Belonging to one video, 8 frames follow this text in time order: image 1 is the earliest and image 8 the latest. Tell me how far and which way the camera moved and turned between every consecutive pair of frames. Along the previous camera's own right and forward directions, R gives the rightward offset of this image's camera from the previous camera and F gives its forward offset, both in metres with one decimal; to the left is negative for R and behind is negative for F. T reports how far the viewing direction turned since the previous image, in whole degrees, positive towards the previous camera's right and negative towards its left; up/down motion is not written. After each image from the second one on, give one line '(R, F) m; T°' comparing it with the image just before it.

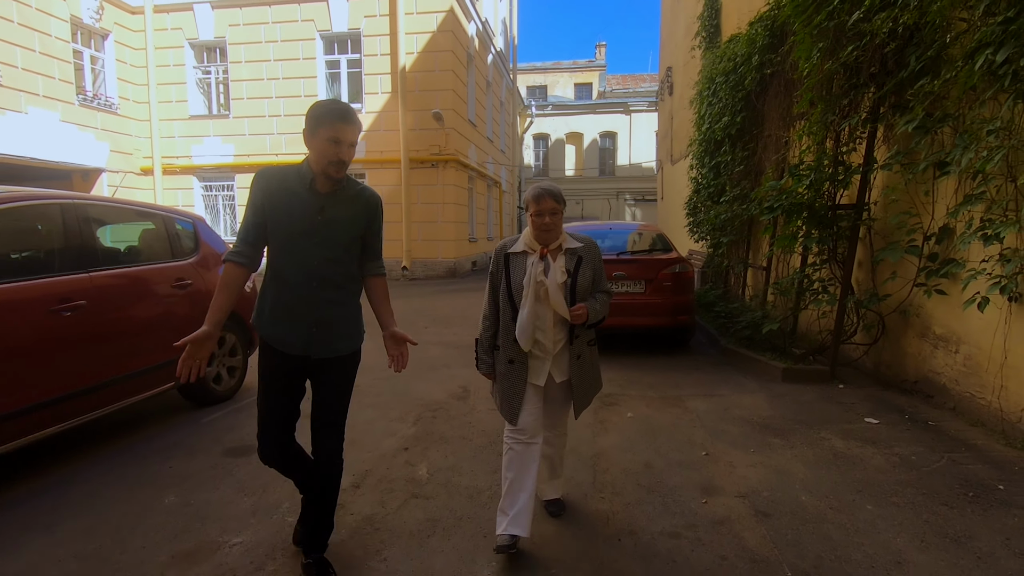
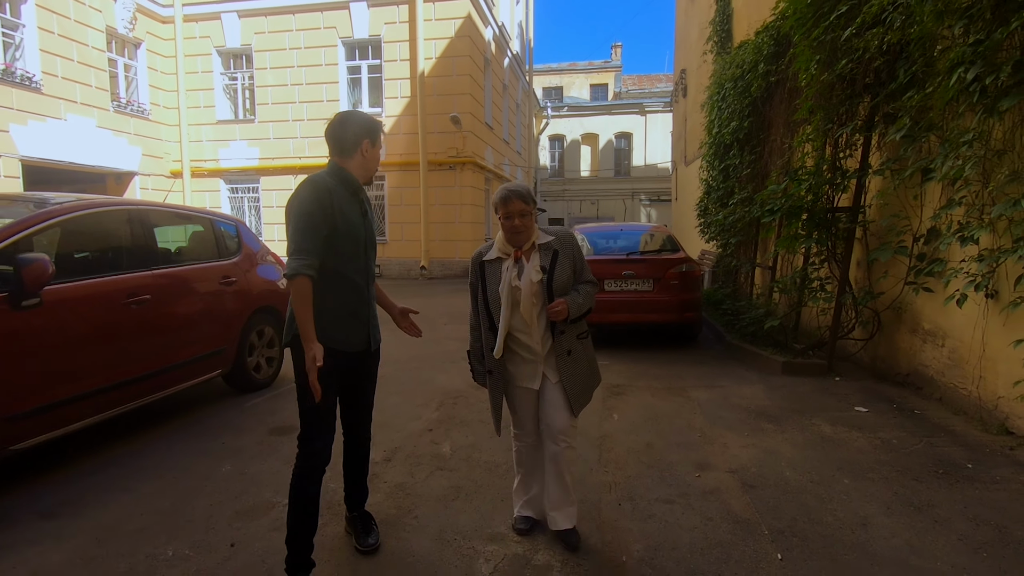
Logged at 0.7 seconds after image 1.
(0.0, -0.4) m; -2°
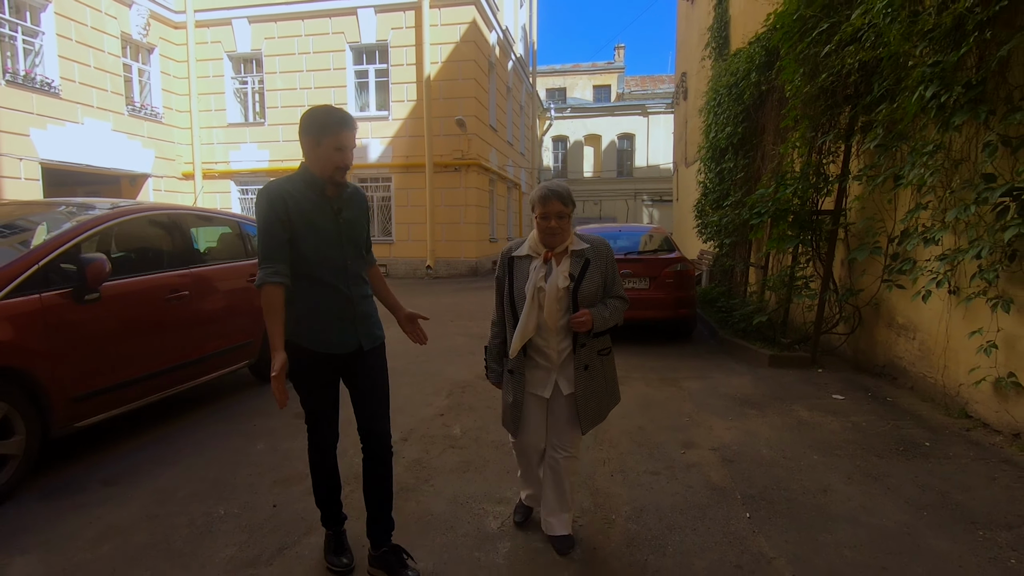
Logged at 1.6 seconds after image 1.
(0.0, -0.4) m; 0°
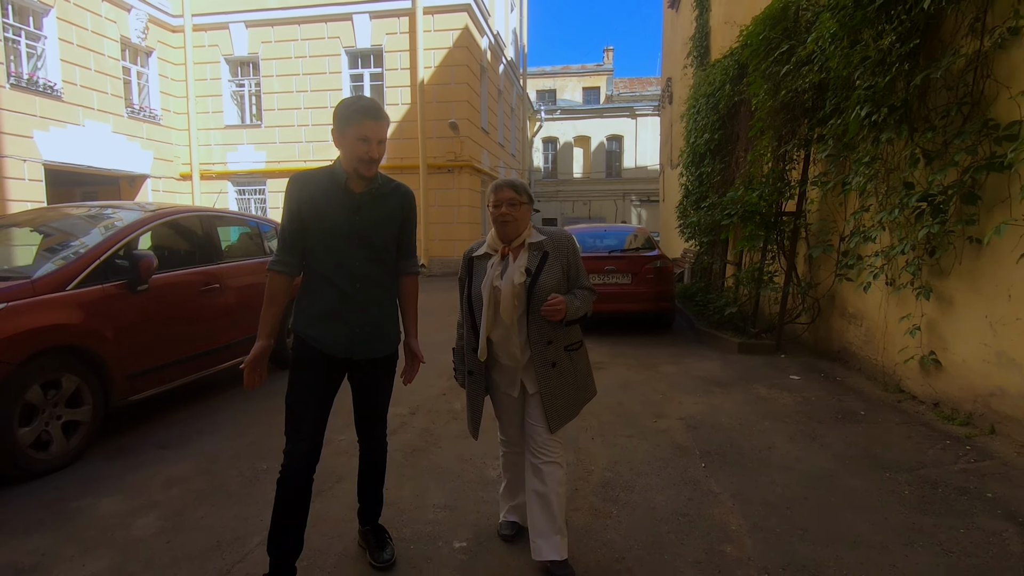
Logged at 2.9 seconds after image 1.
(0.0, -0.6) m; +1°
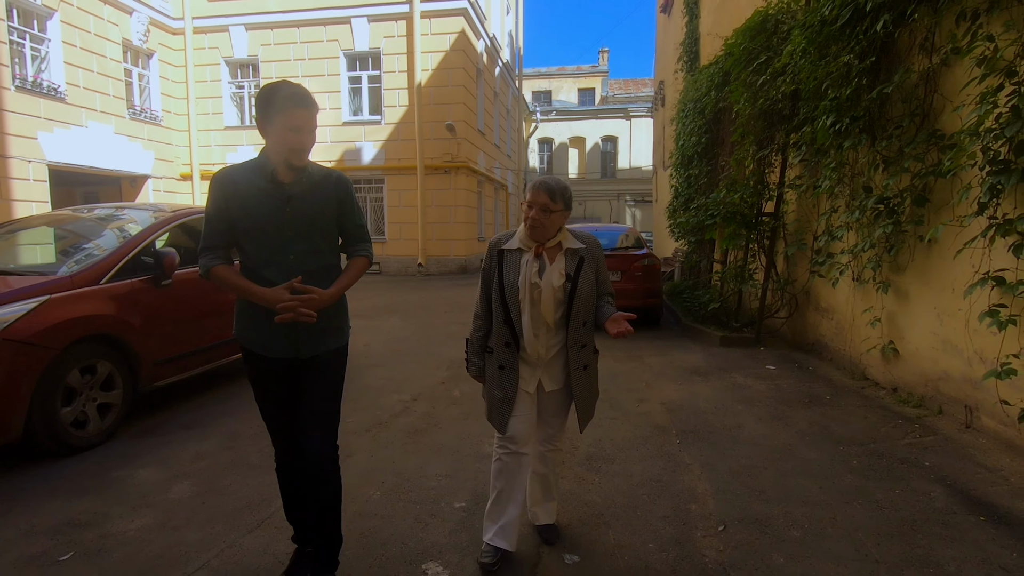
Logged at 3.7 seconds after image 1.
(0.0, -0.4) m; 0°
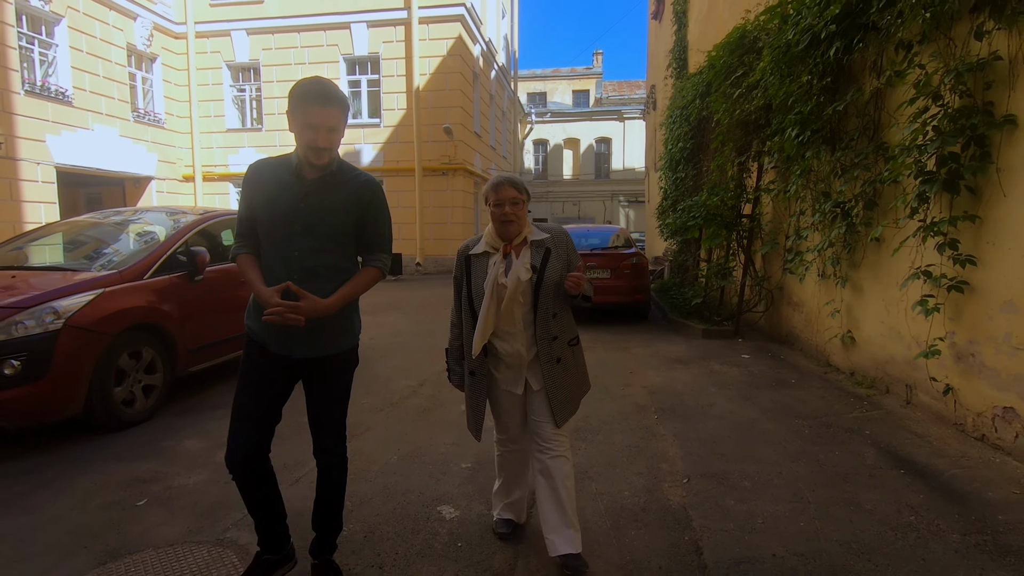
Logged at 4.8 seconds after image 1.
(0.0, -0.5) m; 0°
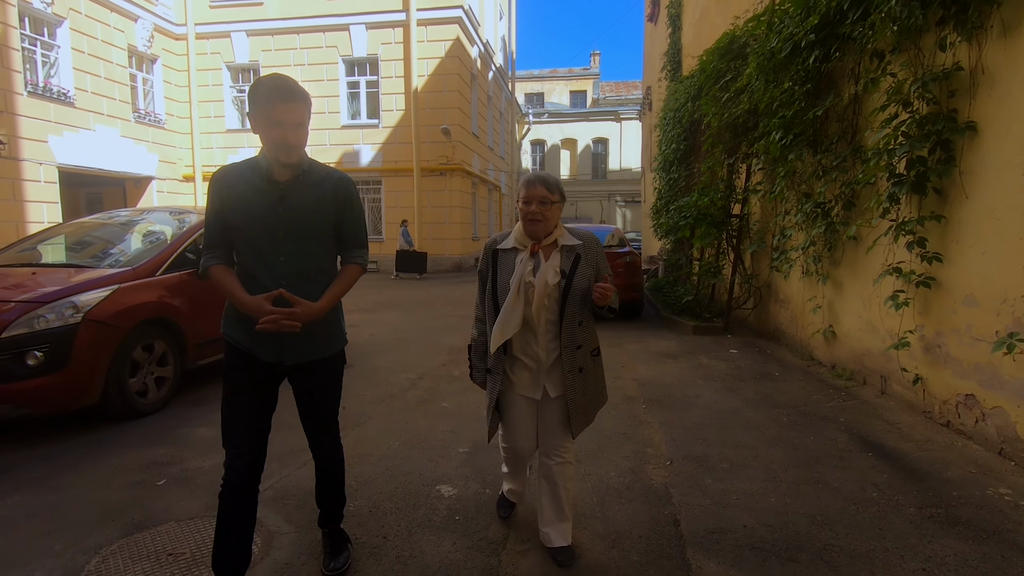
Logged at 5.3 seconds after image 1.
(0.0, -0.2) m; 0°
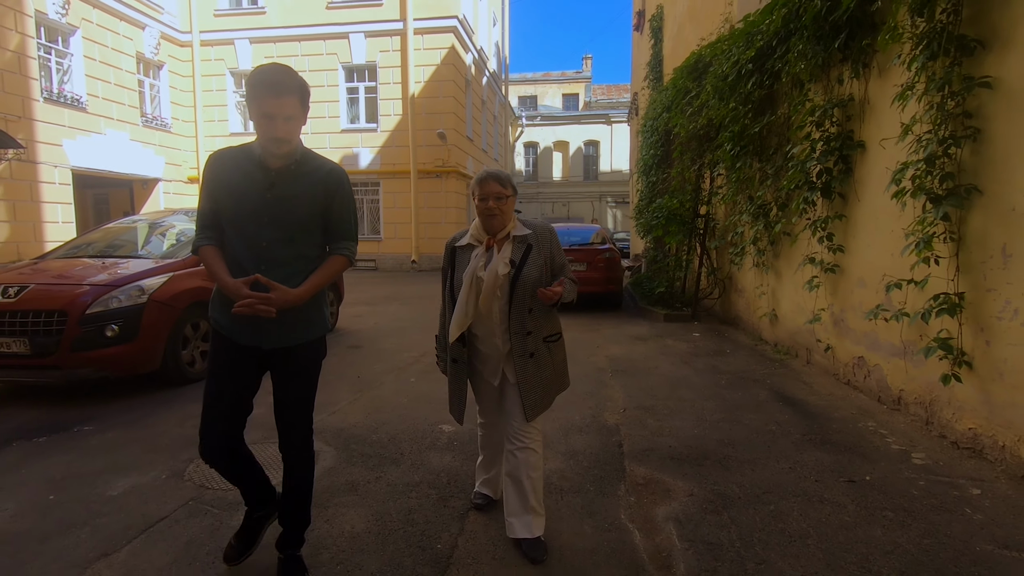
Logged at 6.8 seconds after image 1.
(+0.1, -0.9) m; +1°
